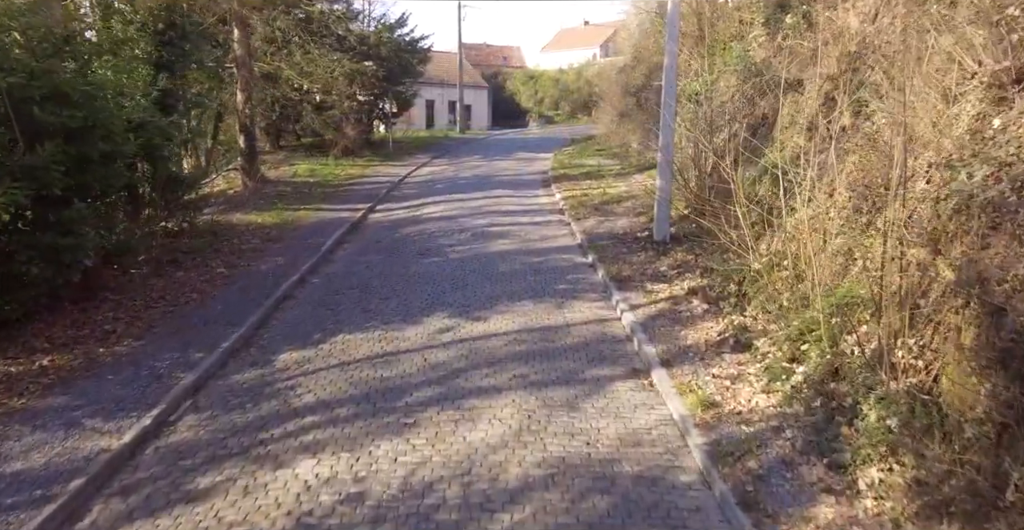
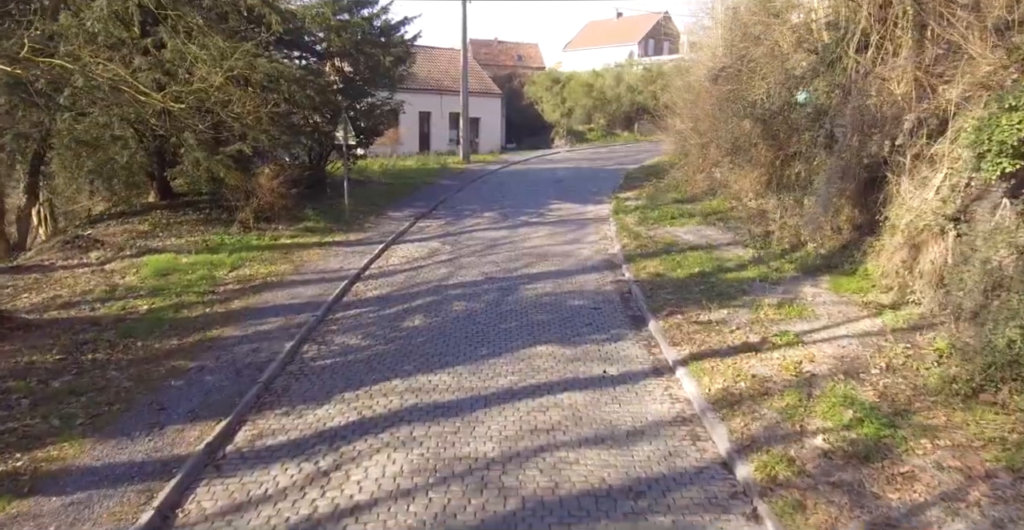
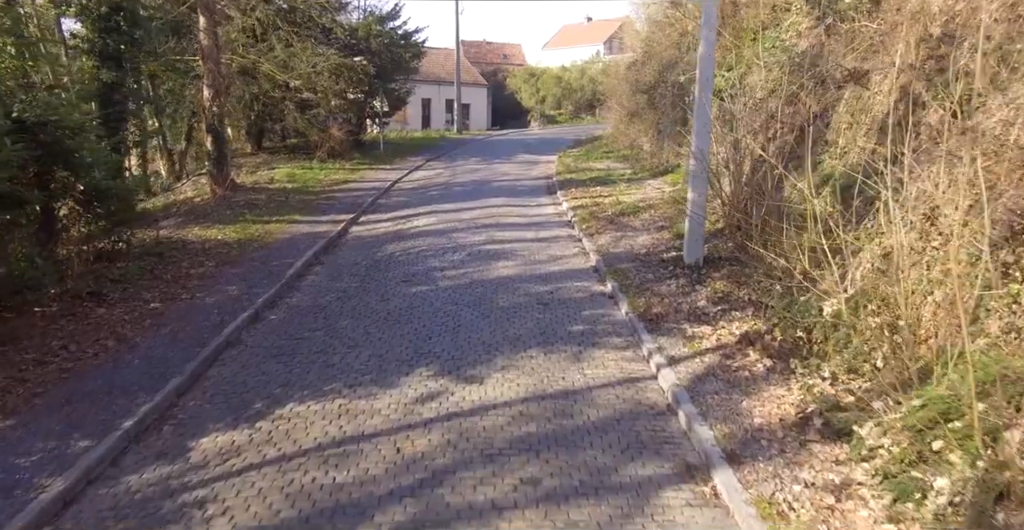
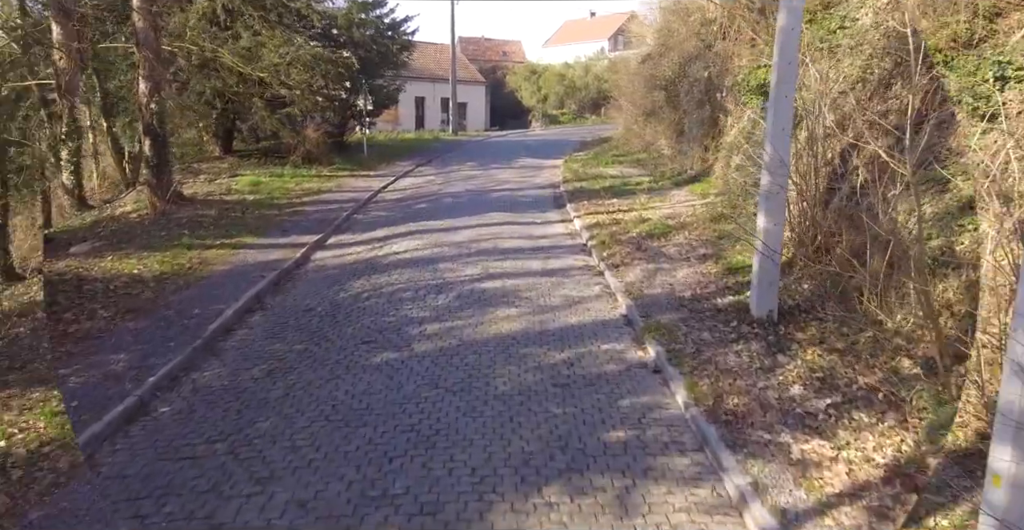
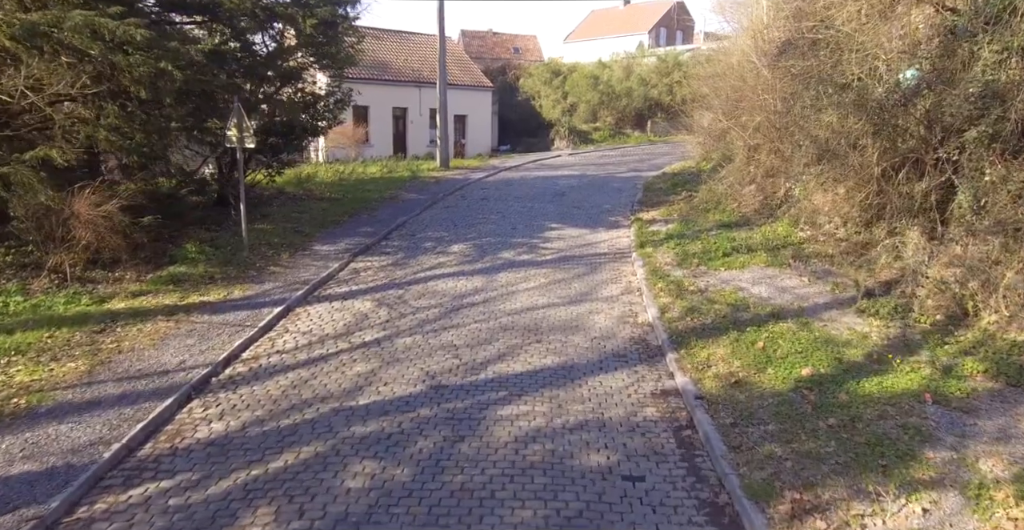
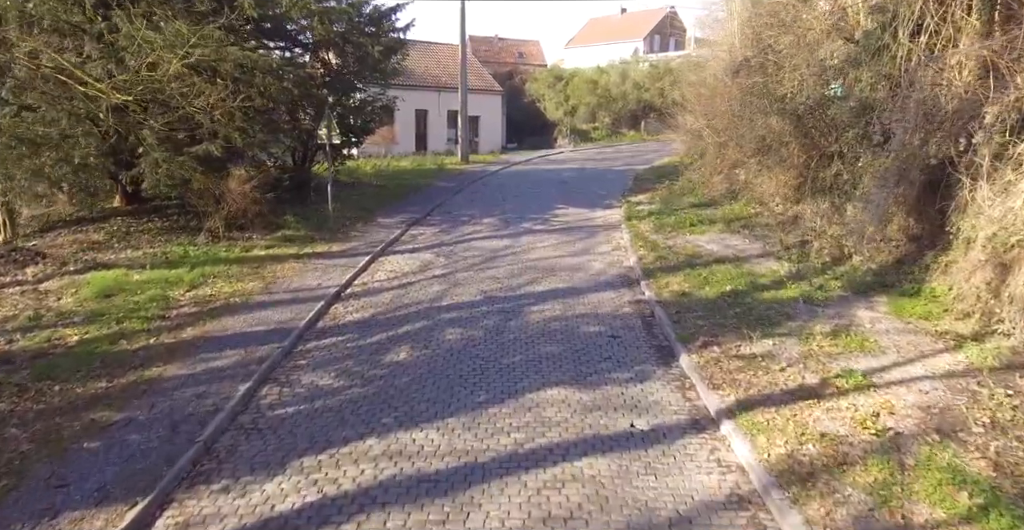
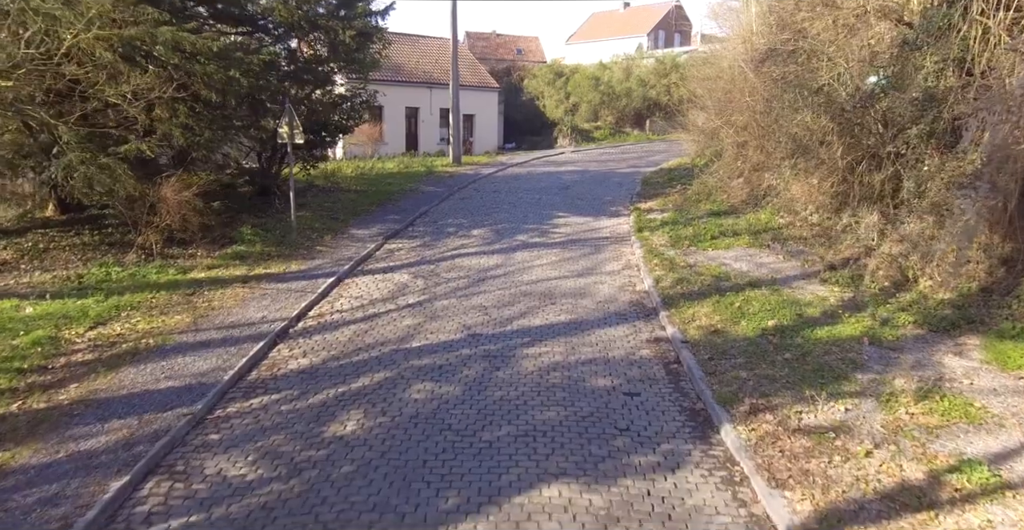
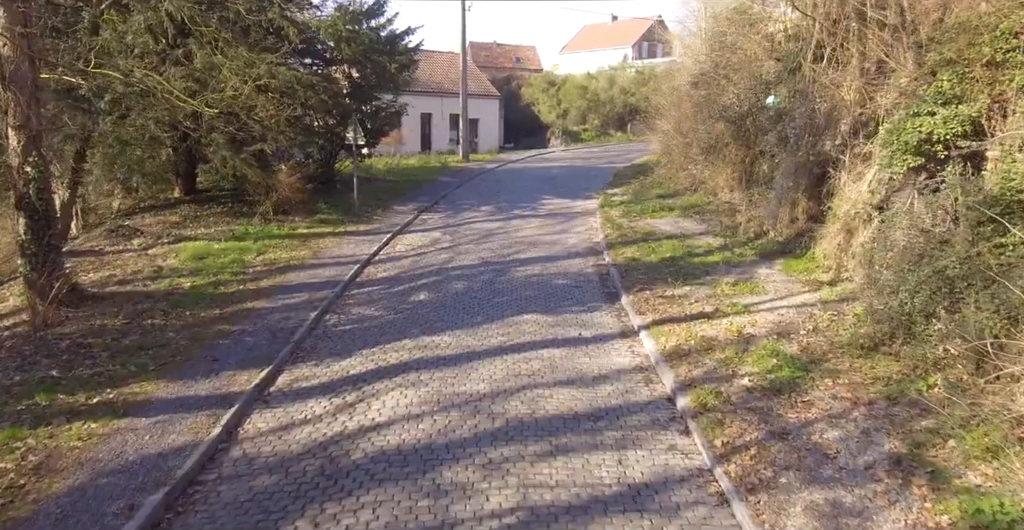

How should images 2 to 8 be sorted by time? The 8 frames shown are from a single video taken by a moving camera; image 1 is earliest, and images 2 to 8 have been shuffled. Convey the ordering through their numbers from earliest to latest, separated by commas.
3, 4, 8, 2, 6, 7, 5
